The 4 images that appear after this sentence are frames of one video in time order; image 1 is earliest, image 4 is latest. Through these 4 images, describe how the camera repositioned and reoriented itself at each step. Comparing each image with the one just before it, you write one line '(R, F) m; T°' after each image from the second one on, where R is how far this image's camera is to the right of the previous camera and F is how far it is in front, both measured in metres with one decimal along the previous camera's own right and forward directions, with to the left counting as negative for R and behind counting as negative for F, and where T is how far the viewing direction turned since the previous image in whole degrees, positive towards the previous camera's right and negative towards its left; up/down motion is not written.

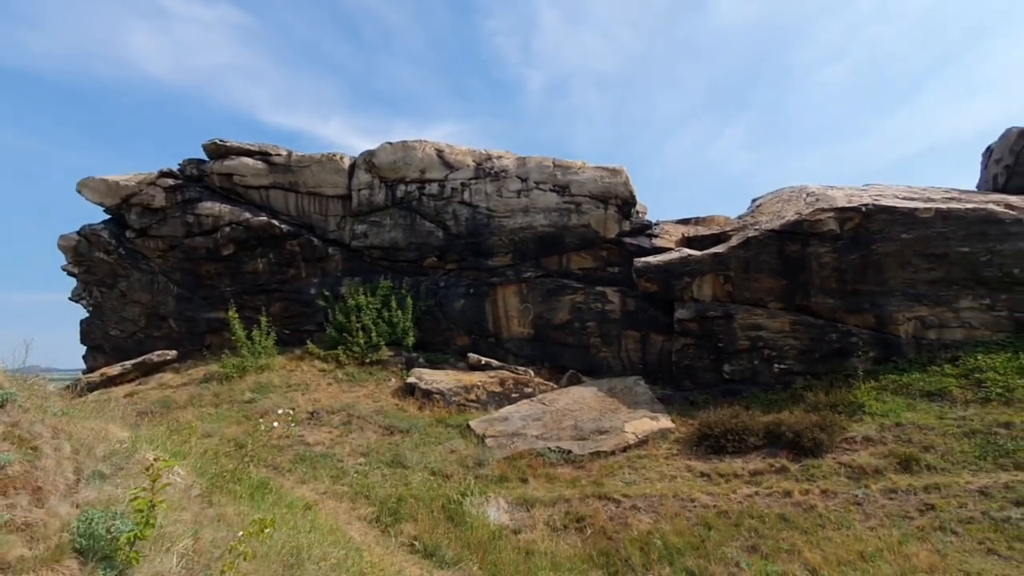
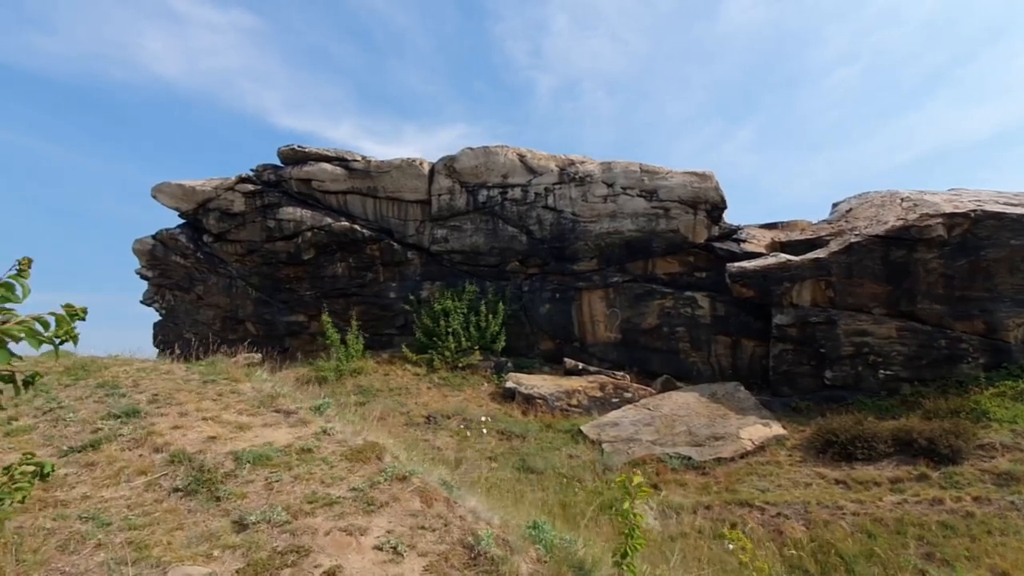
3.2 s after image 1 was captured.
(-2.0, -0.1) m; -1°
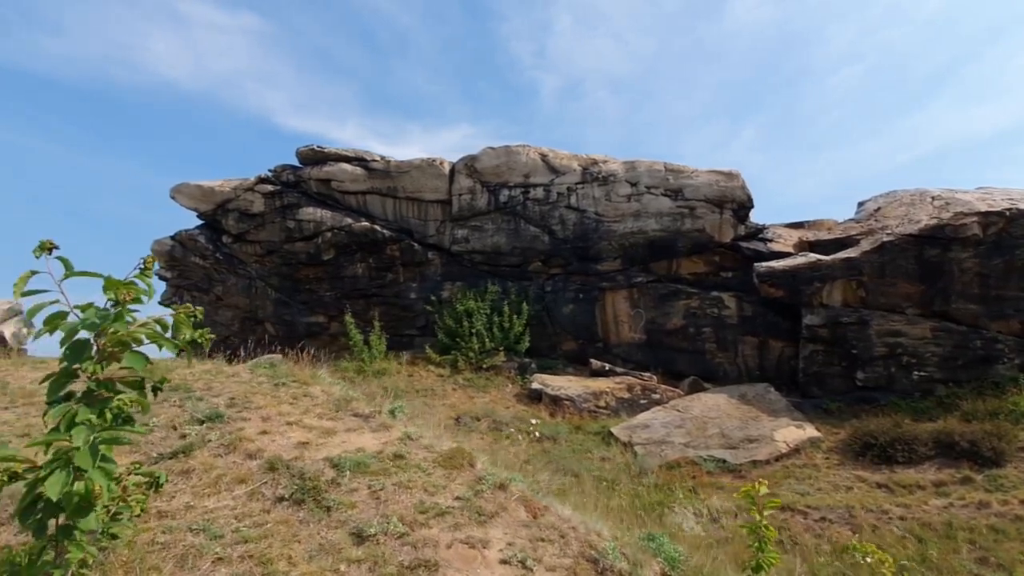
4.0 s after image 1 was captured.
(-0.5, +0.1) m; 0°
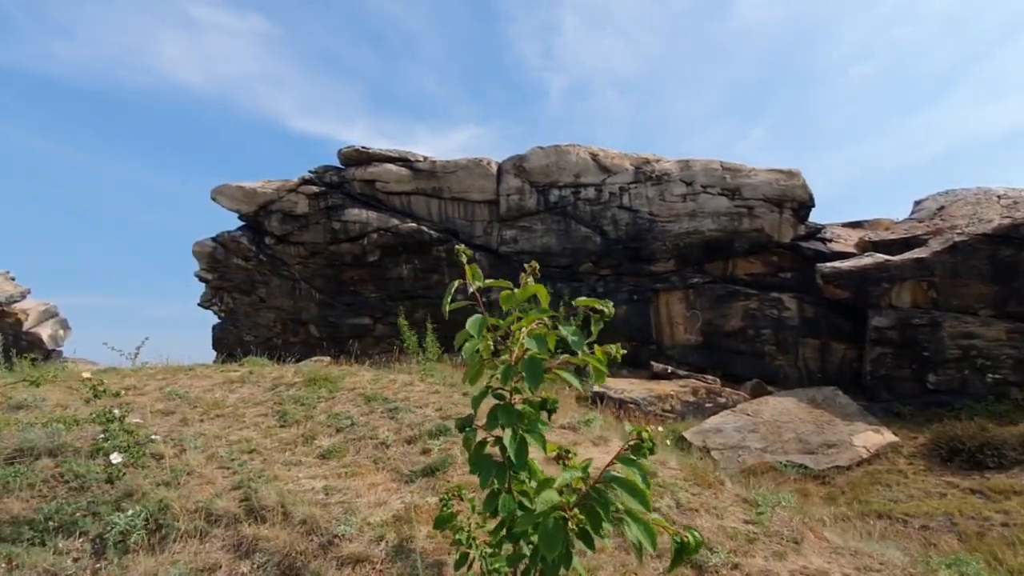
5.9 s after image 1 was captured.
(-1.2, +0.1) m; 0°
